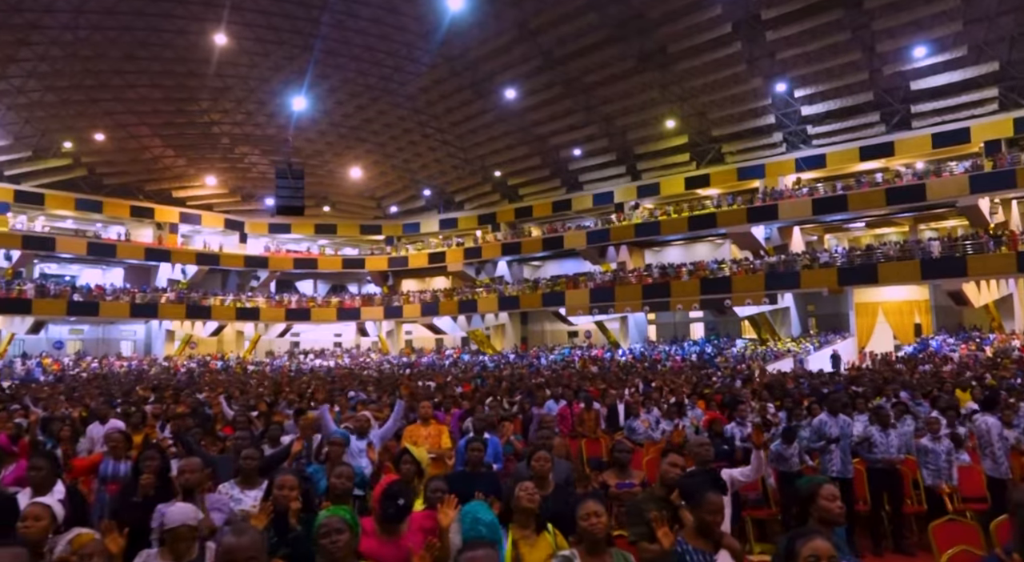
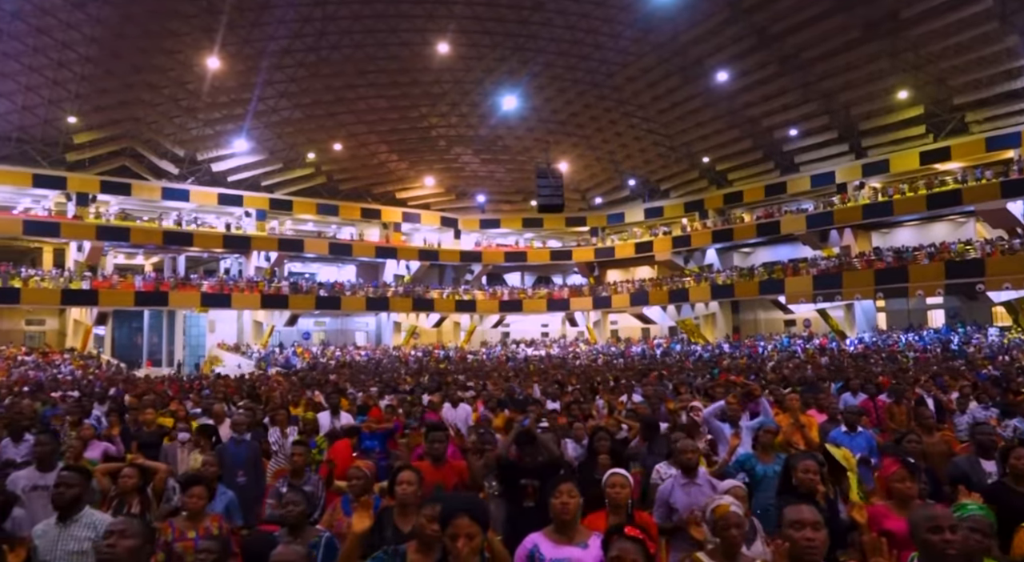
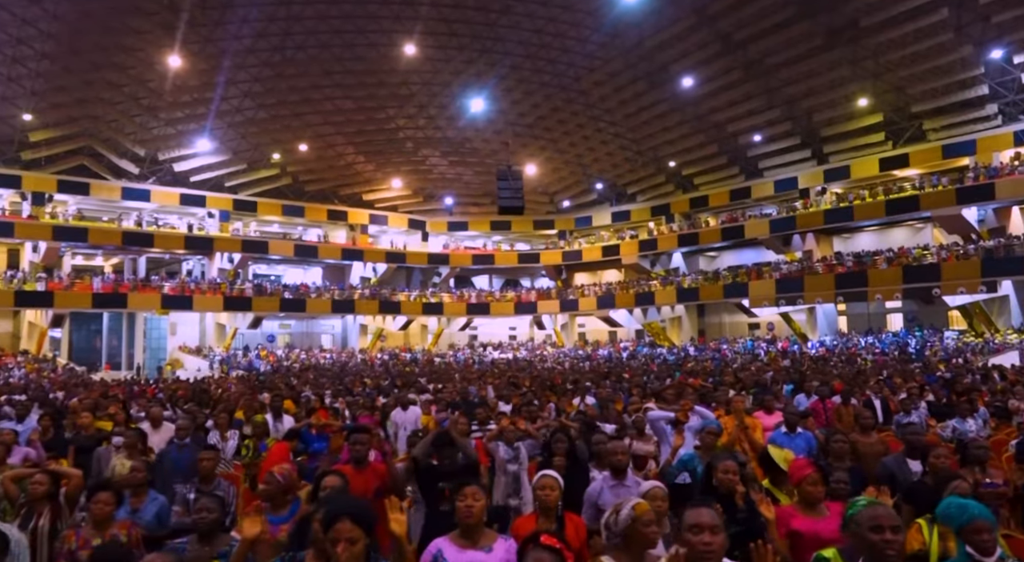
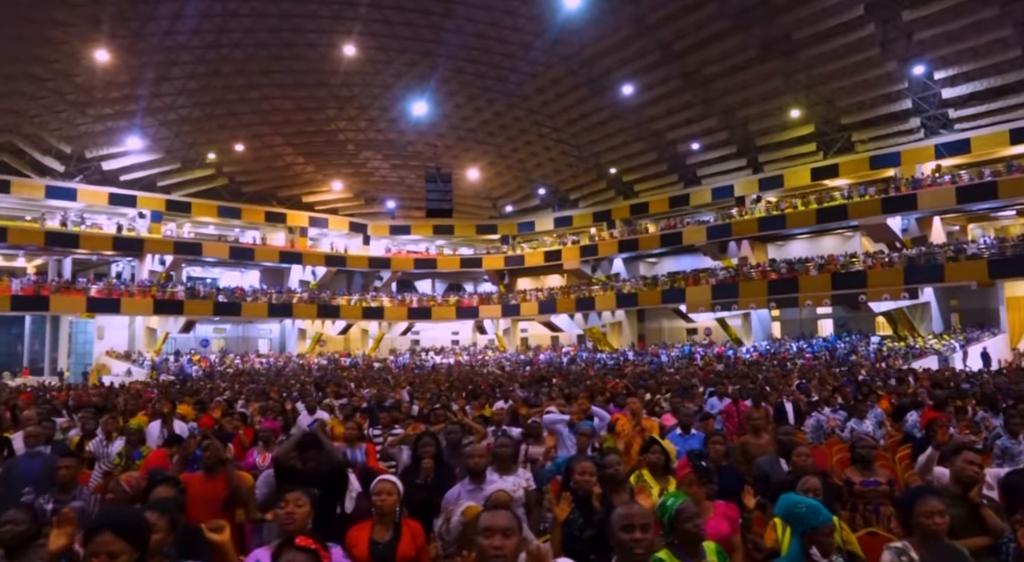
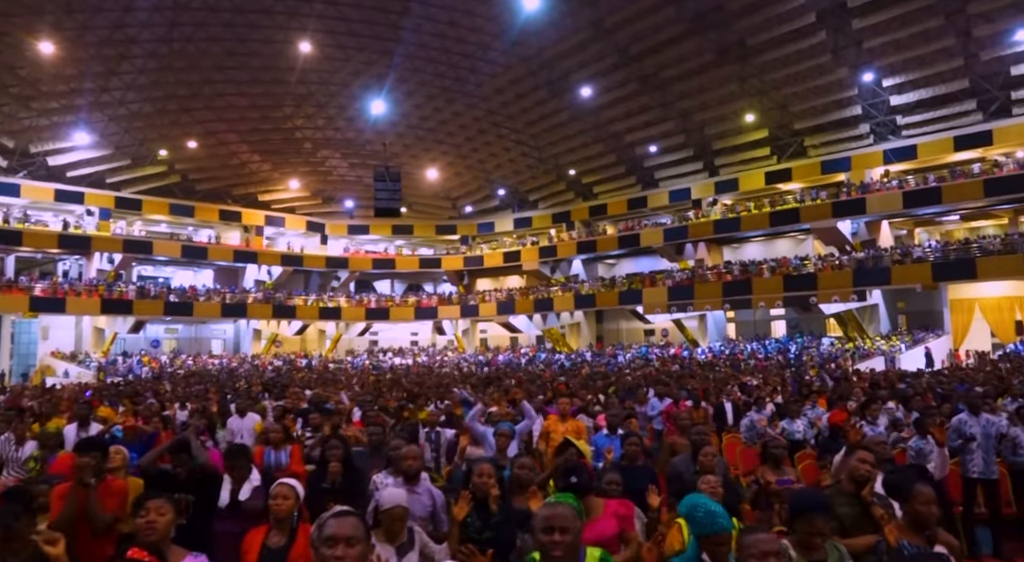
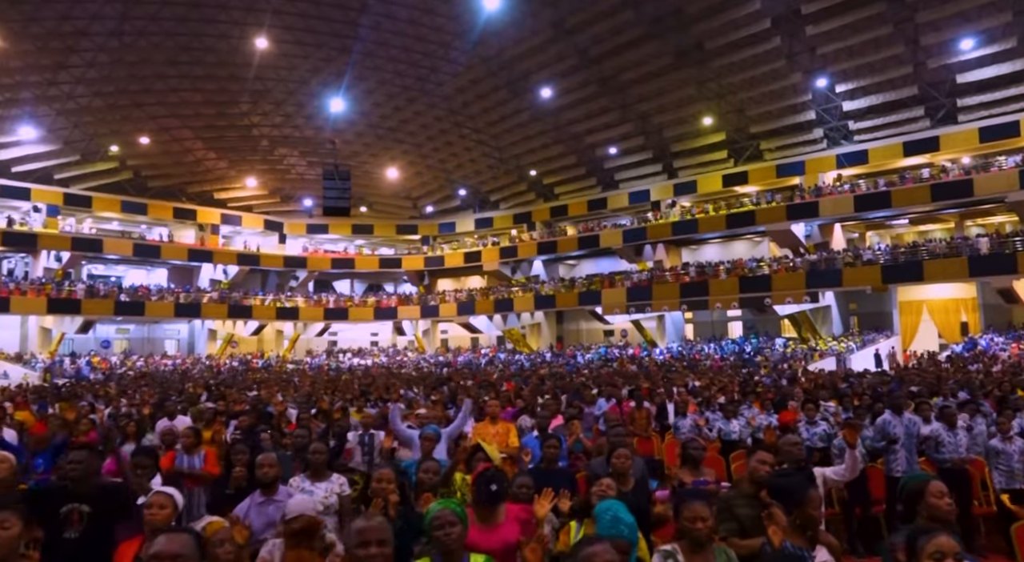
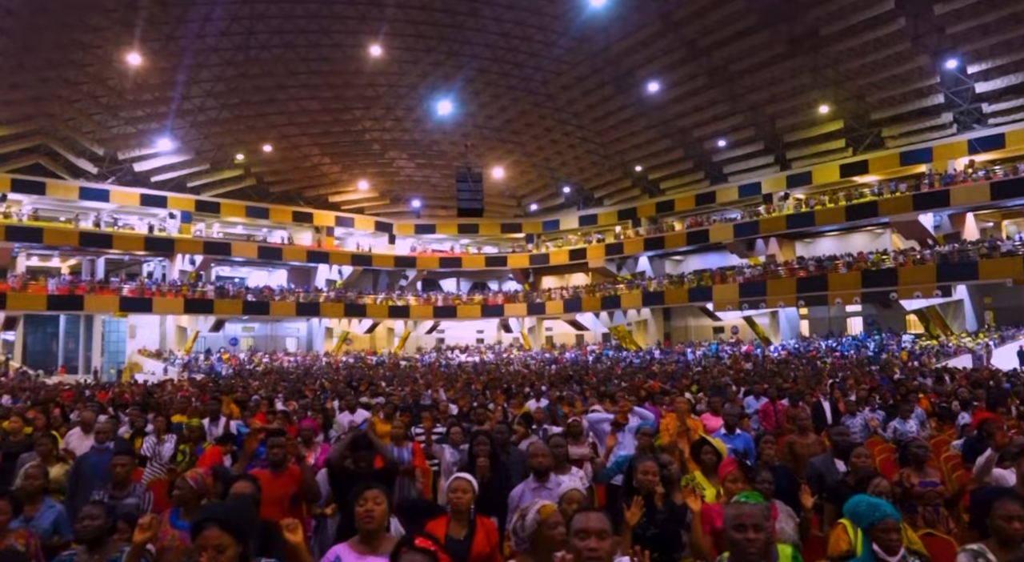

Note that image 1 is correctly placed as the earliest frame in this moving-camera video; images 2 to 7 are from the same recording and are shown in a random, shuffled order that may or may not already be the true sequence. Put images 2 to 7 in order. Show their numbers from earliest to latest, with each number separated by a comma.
6, 5, 4, 7, 3, 2
